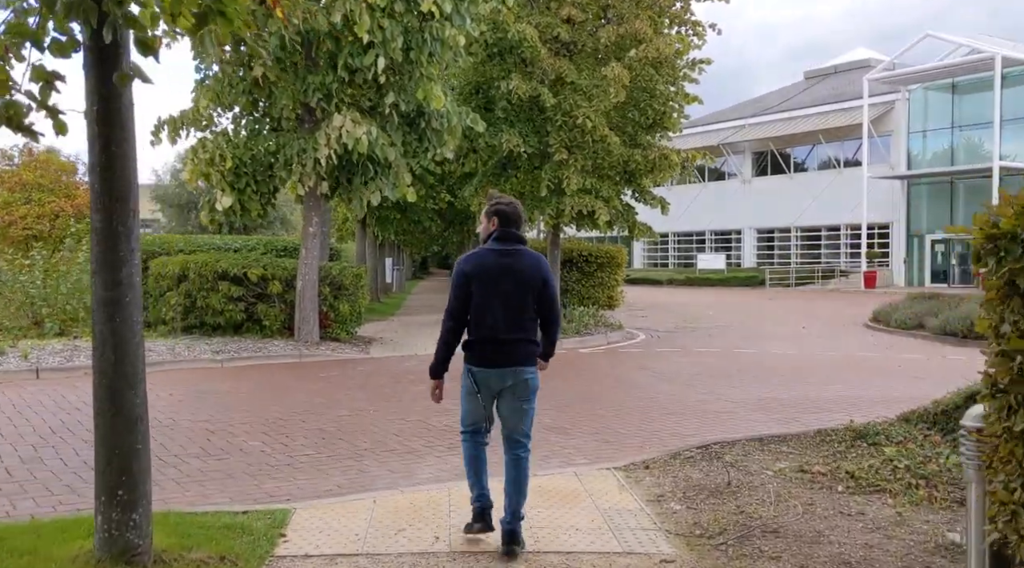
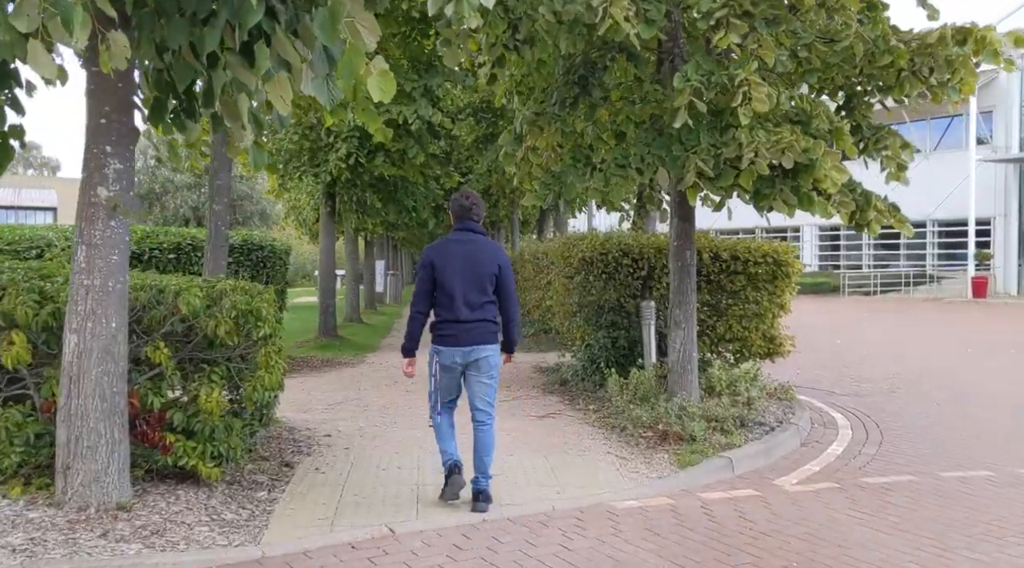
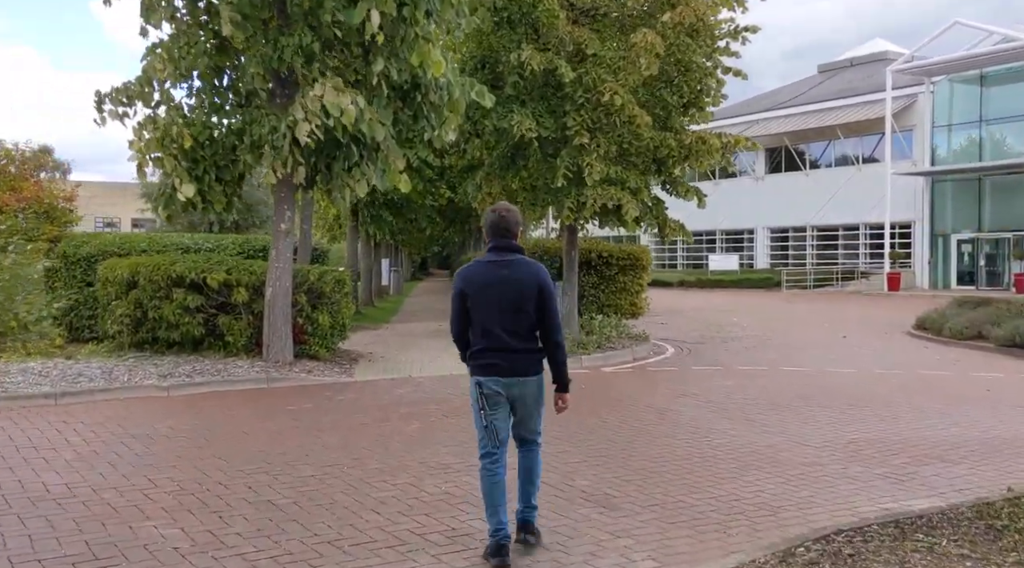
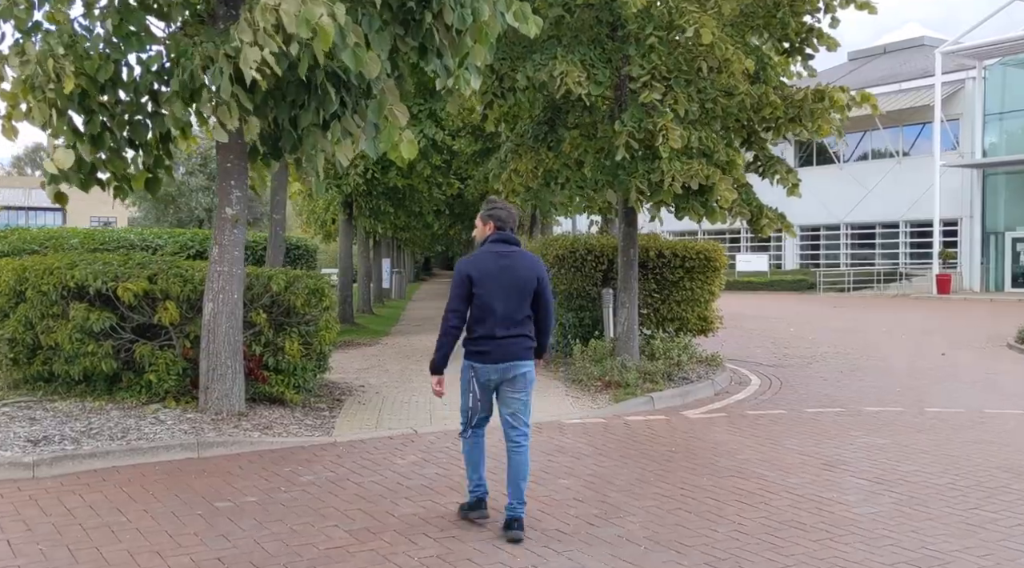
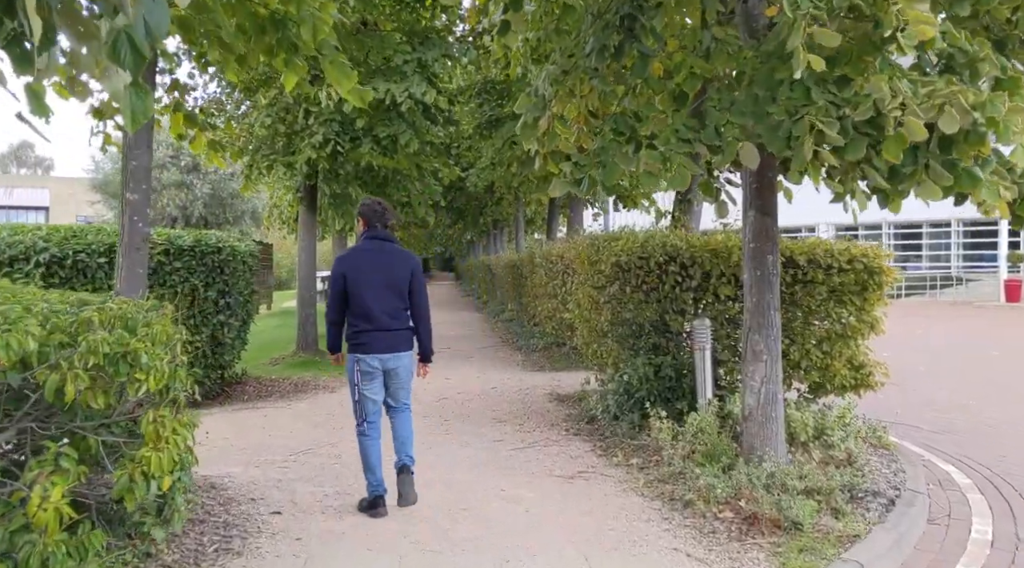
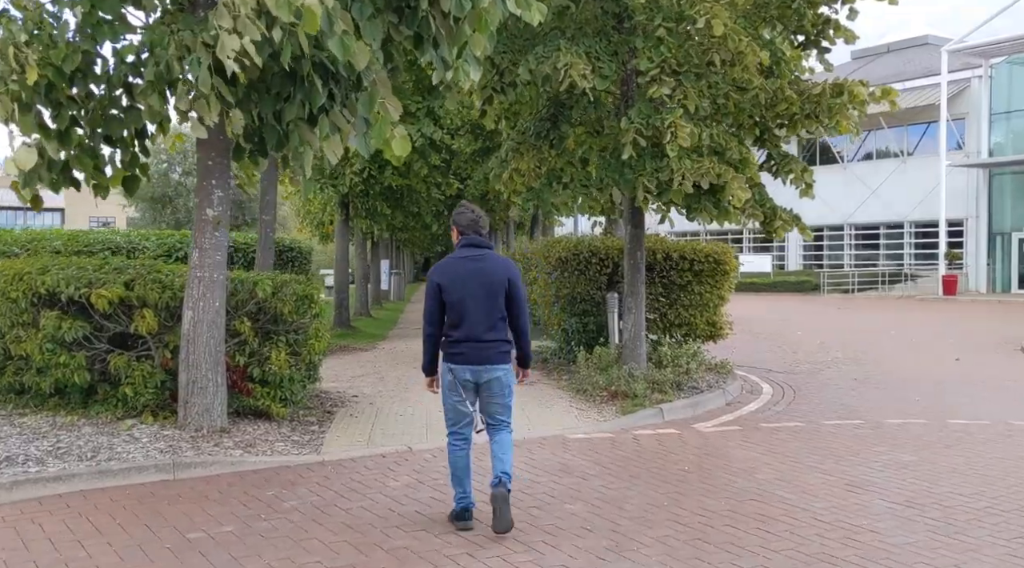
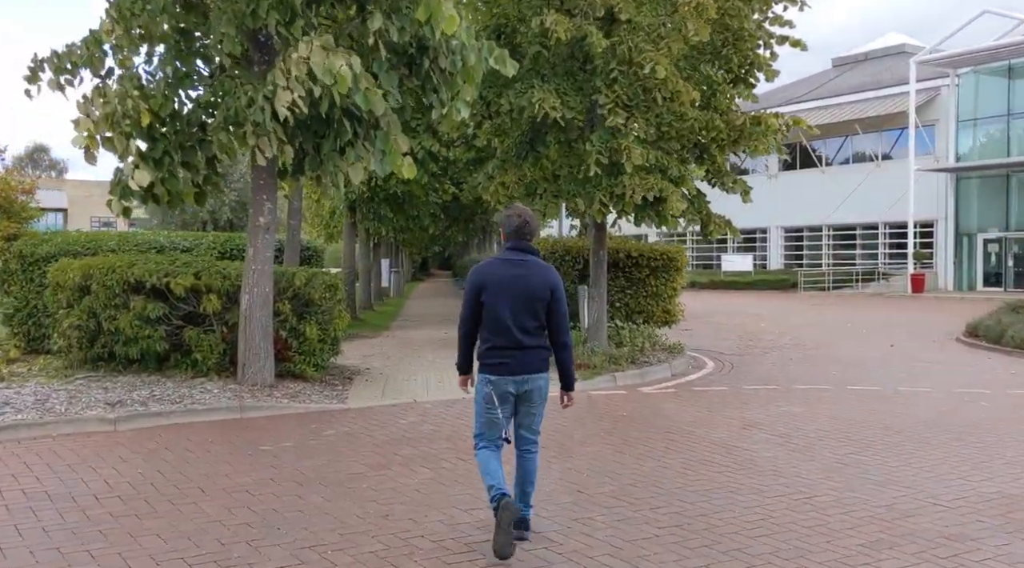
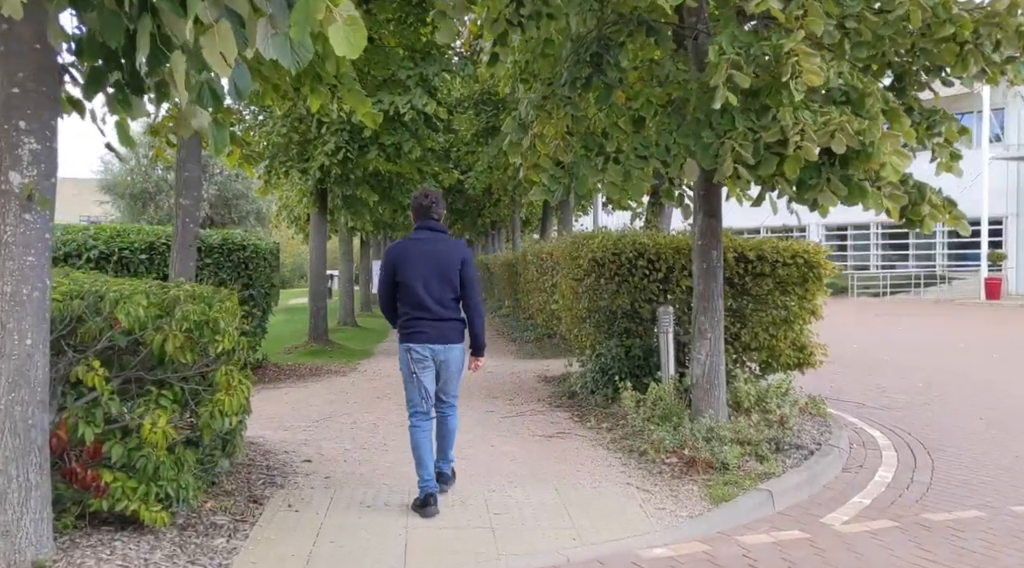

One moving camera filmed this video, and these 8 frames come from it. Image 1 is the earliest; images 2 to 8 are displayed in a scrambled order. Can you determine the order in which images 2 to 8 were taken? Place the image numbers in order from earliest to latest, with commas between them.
3, 7, 4, 6, 2, 8, 5
